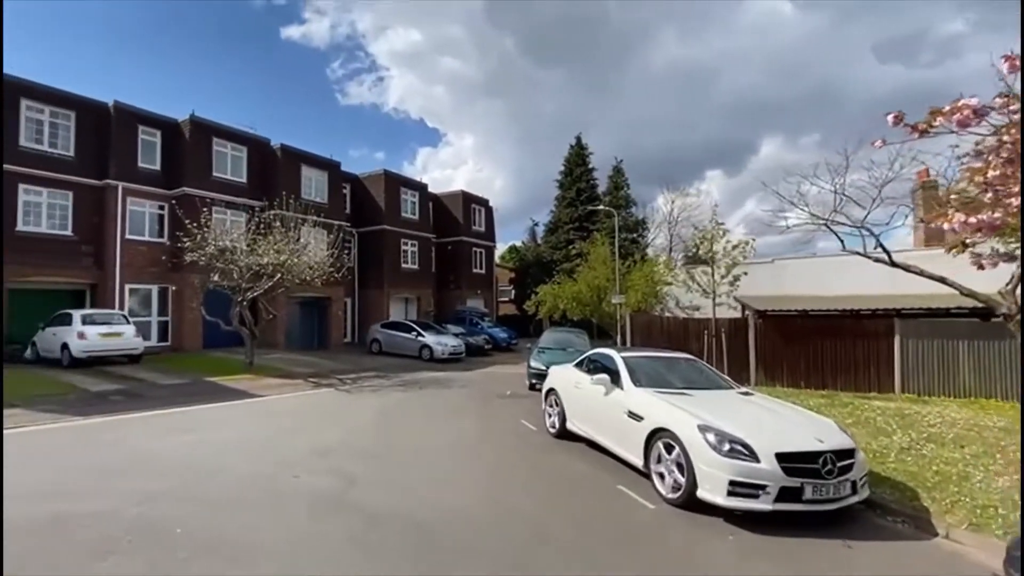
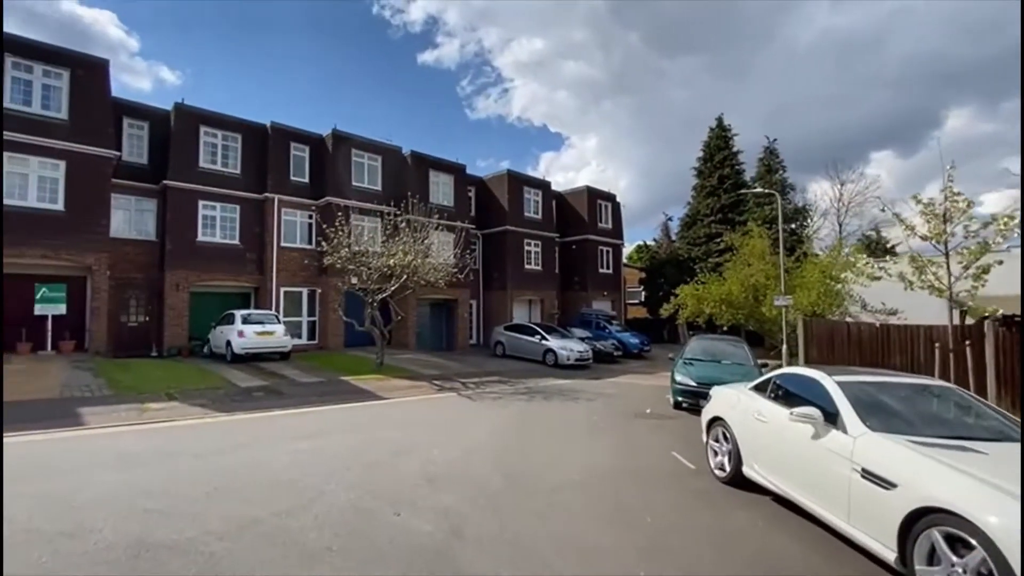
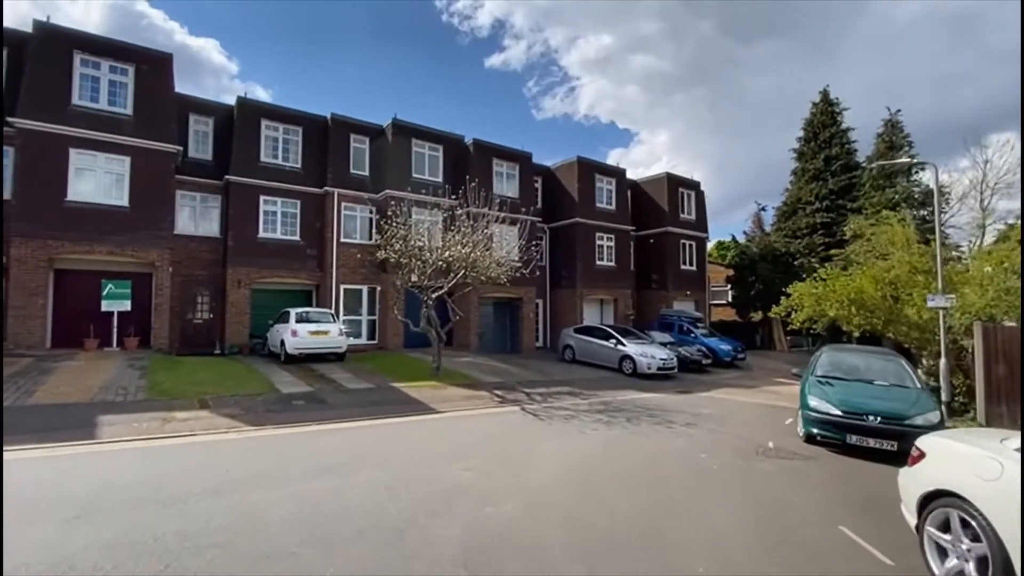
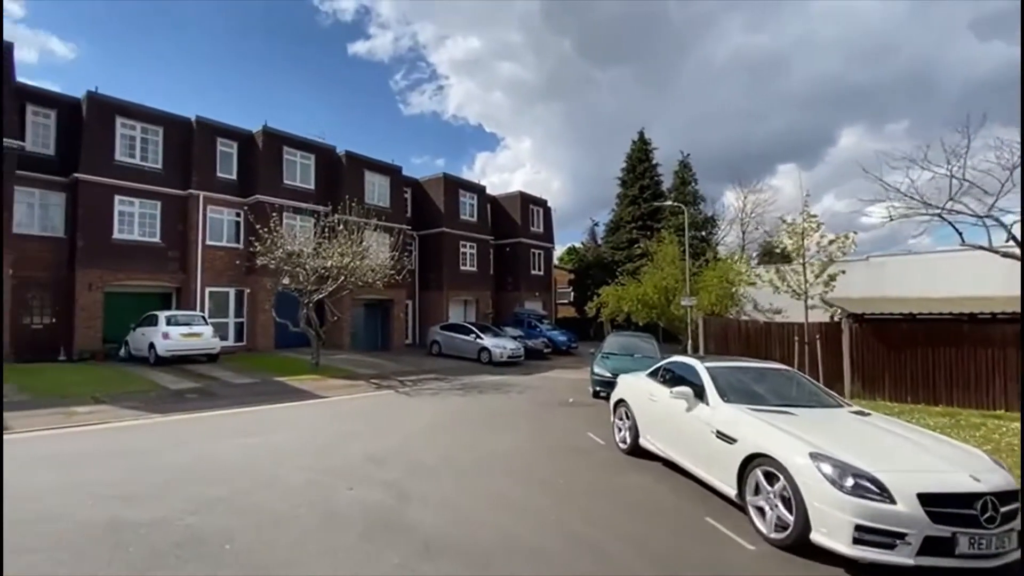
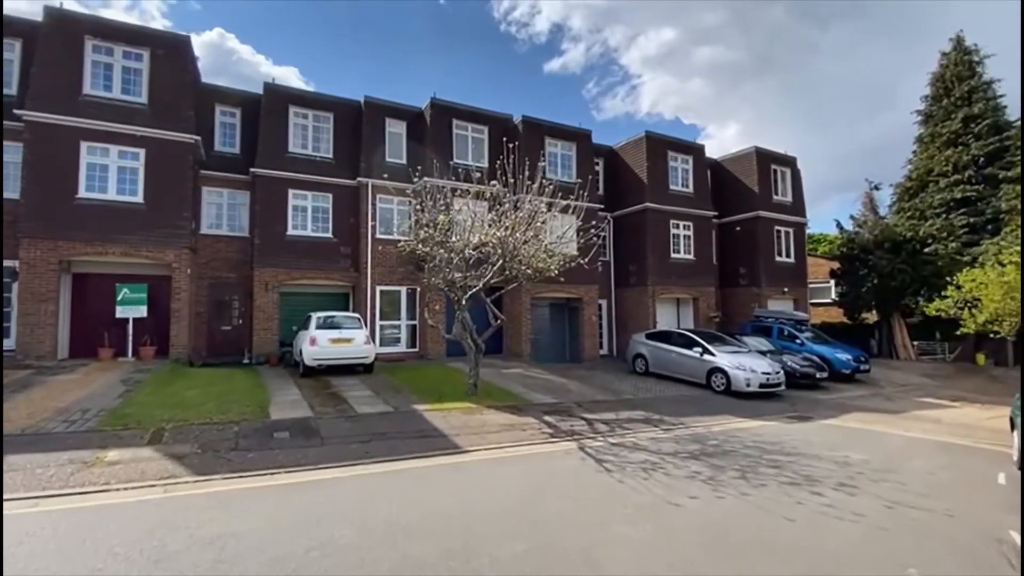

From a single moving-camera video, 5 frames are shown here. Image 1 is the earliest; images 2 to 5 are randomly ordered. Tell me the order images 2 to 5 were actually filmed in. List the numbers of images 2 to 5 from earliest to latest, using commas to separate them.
4, 2, 3, 5
